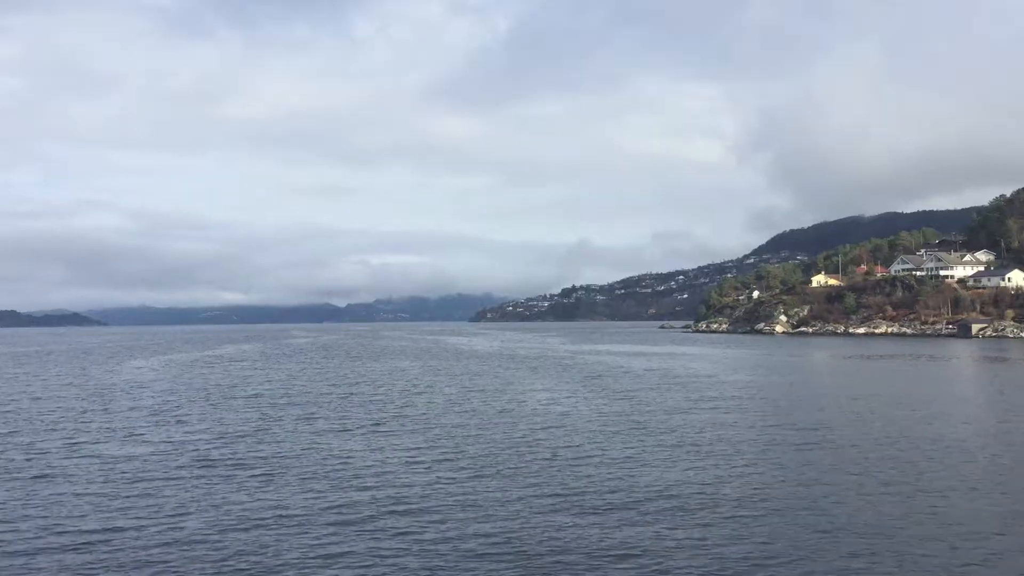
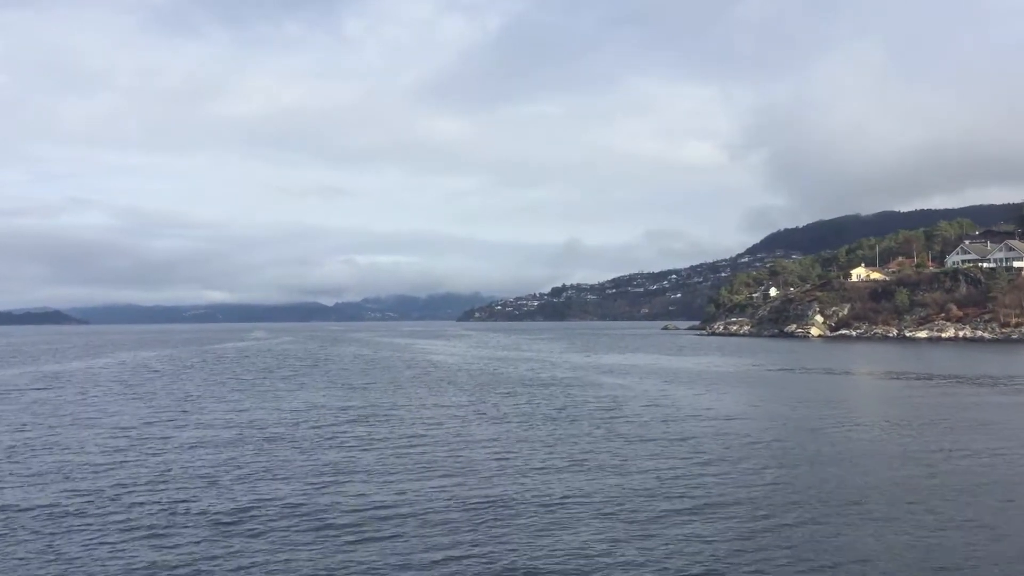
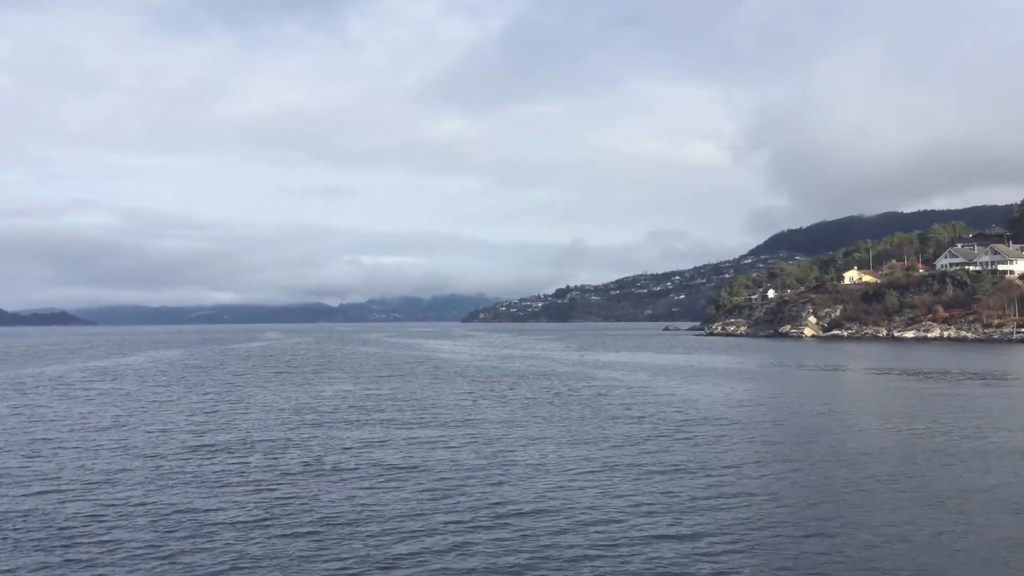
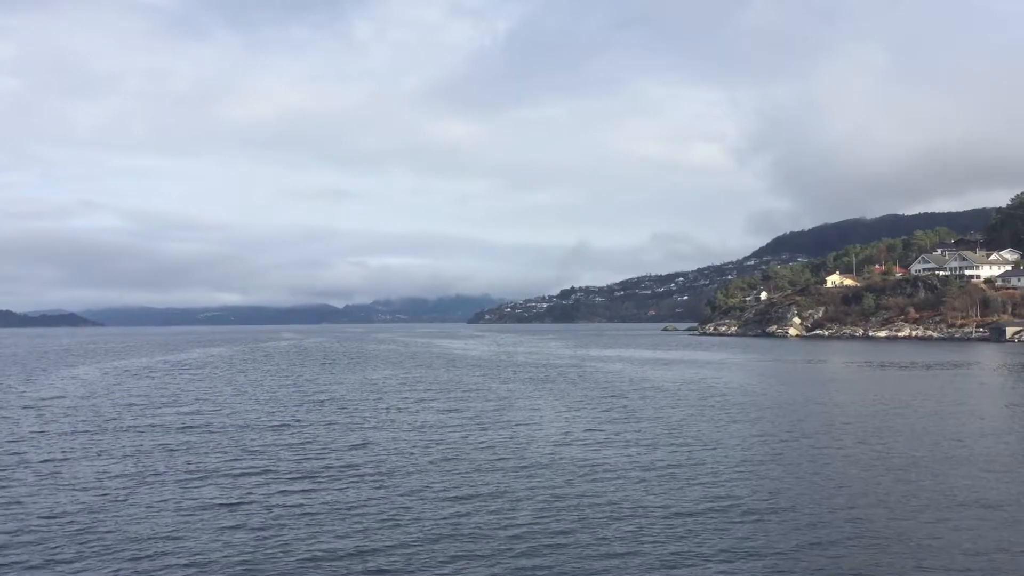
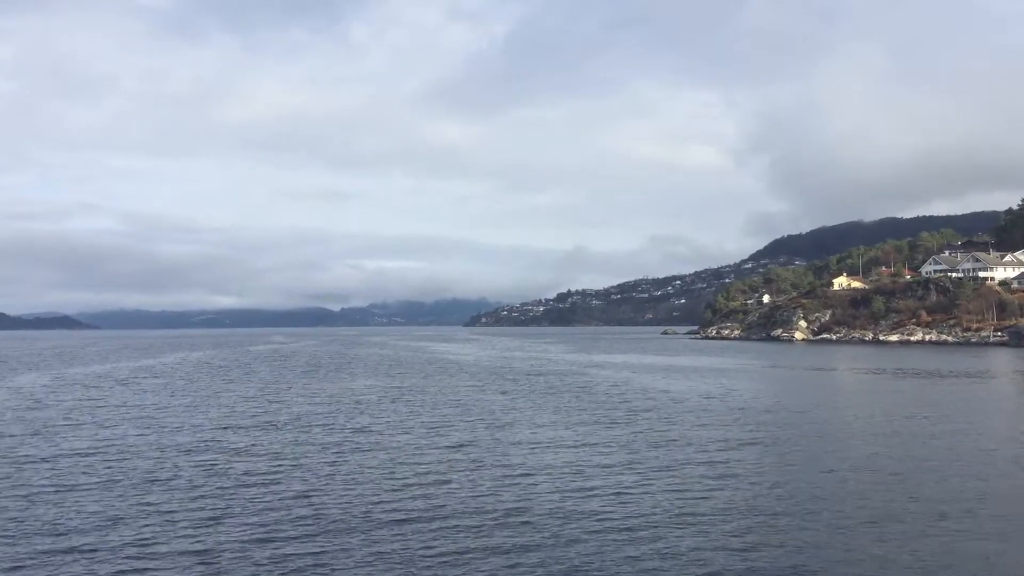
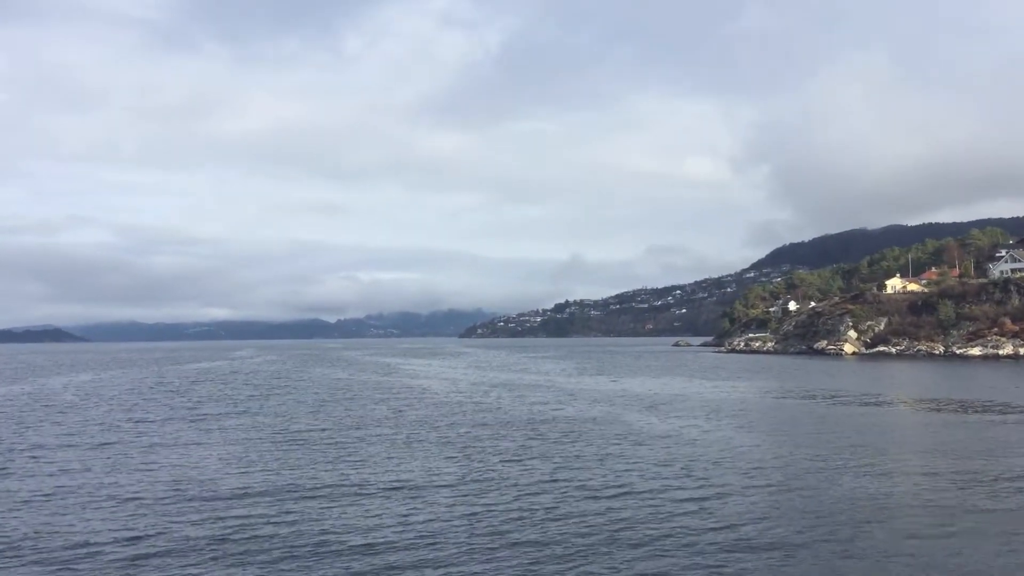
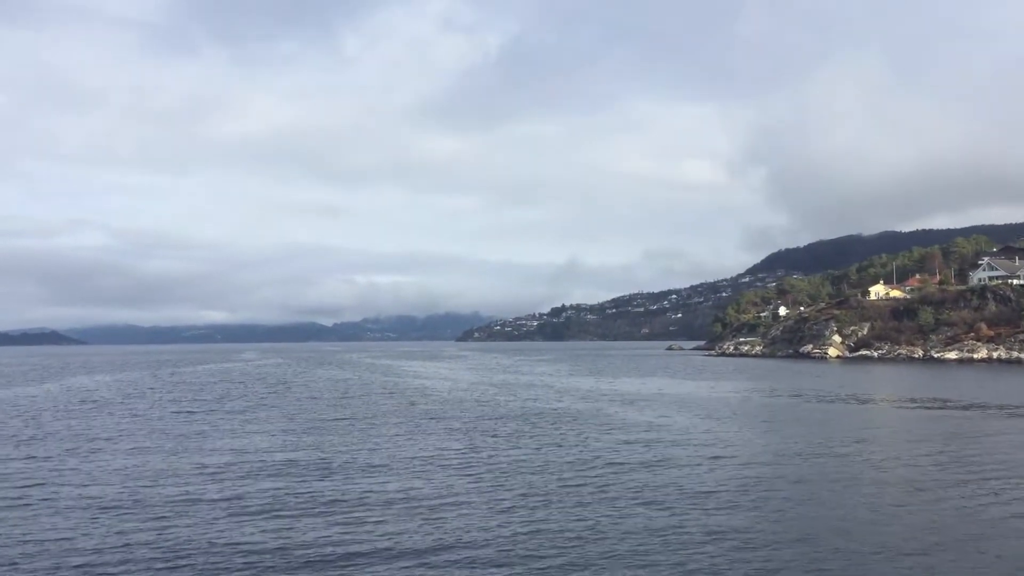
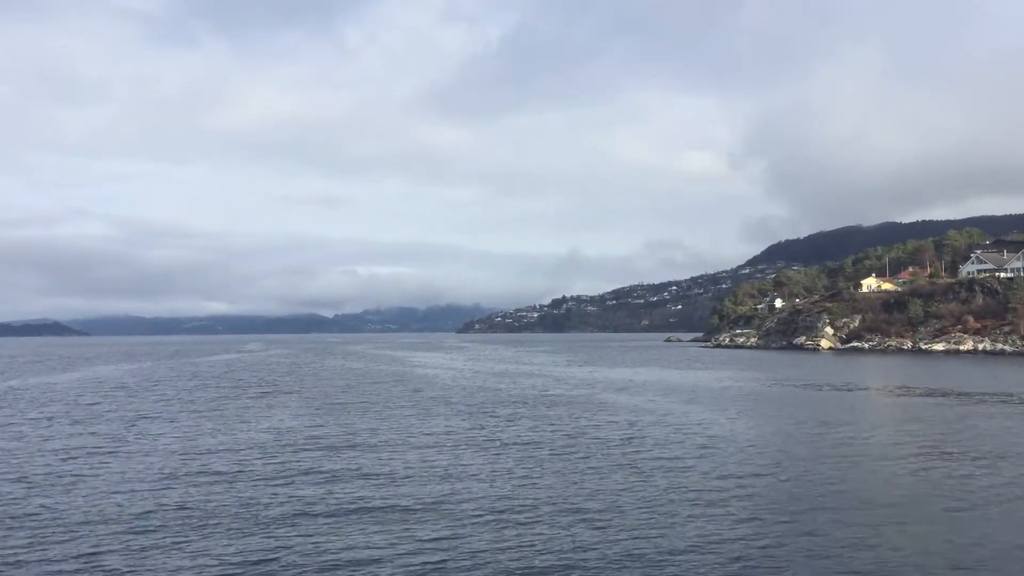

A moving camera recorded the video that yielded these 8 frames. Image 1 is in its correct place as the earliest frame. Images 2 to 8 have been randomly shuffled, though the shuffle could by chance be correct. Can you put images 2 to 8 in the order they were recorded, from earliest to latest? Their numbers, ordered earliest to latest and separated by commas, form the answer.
4, 5, 3, 2, 8, 7, 6
